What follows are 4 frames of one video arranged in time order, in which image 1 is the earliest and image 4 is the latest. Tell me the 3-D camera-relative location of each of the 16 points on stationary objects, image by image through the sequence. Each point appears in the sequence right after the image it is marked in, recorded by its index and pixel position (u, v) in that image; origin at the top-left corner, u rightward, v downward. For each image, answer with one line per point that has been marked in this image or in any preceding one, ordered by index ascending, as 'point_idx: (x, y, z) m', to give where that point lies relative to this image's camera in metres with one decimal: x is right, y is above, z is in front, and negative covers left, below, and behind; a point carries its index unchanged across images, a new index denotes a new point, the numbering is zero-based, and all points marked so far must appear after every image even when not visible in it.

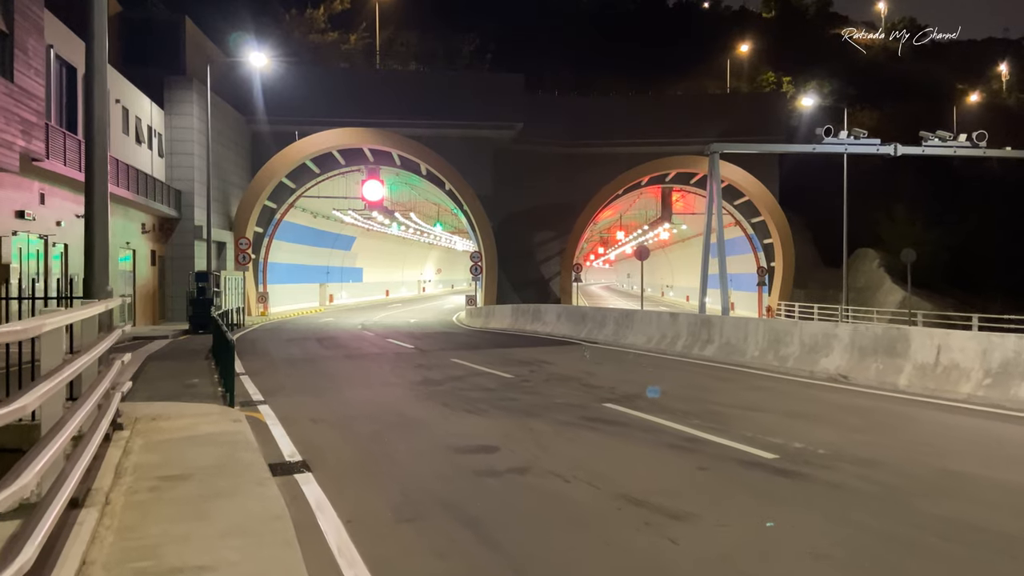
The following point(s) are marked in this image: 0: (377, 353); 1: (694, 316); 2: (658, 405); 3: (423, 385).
0: (-3.1, -1.5, +17.2) m
1: (+3.7, -0.6, +15.2) m
2: (+1.8, -1.5, +9.5) m
3: (-1.4, -1.5, +11.7) m
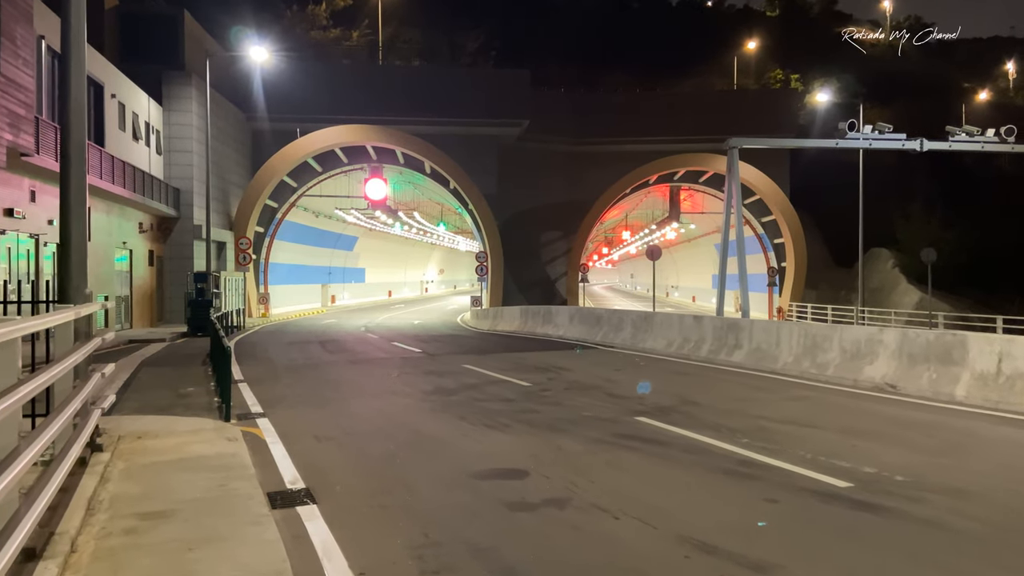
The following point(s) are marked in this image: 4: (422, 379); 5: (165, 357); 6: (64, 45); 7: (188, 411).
0: (-2.8, -1.5, +16.3) m
1: (+4.0, -0.6, +14.4) m
2: (+2.1, -1.5, +8.6) m
3: (-1.1, -1.5, +10.8) m
4: (-1.5, -1.5, +12.4) m
5: (-7.7, -1.6, +16.8) m
6: (-4.1, +2.2, +6.9) m
7: (-4.2, -1.6, +9.8) m
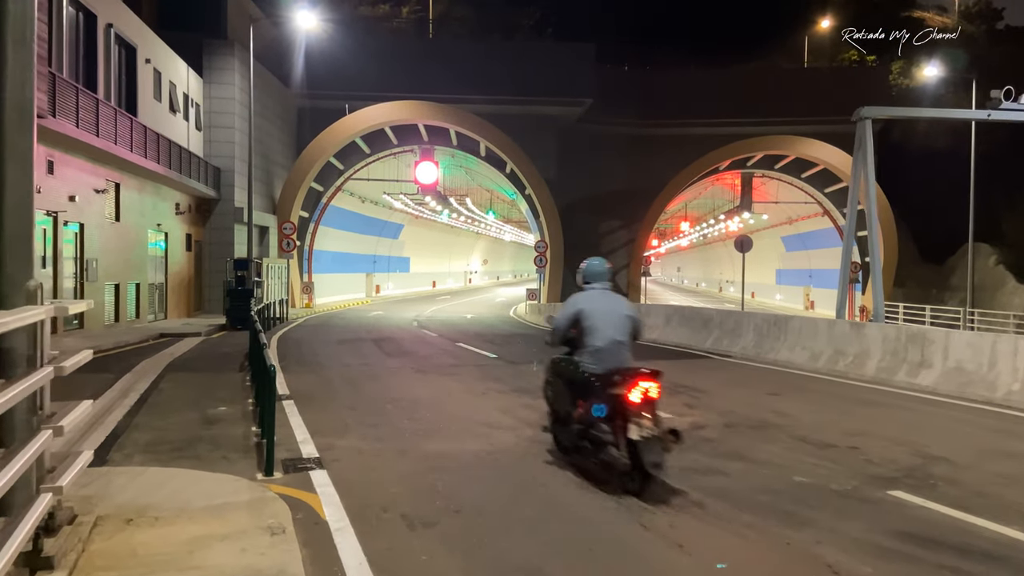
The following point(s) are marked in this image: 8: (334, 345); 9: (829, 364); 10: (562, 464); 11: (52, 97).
0: (-1.0, -1.4, +13.4) m
1: (+5.6, -0.6, +11.2) m
2: (+3.5, -1.5, +5.5) m
3: (+0.4, -1.5, +7.9) m
4: (+0.1, -1.4, +9.5) m
5: (-5.9, -1.3, +14.2) m
6: (-2.8, +2.3, +4.1) m
7: (-2.8, -1.5, +7.1) m
8: (-4.1, -1.3, +17.3) m
9: (+5.1, -1.2, +12.1) m
10: (+0.4, -1.5, +6.4) m
11: (-9.1, +3.8, +14.9) m
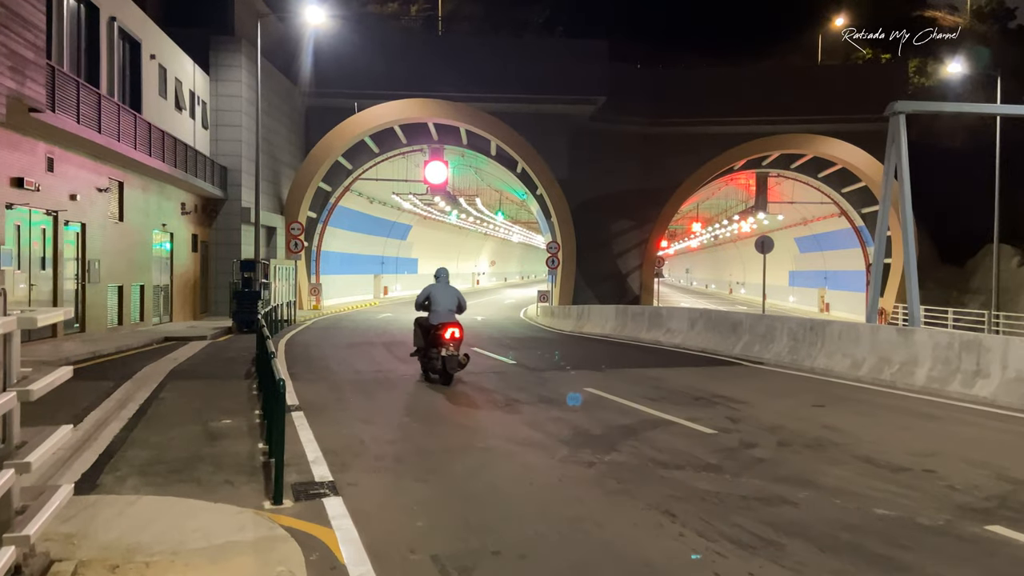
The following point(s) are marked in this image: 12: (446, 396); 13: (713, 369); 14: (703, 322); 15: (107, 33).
0: (-0.7, -1.4, +12.7) m
1: (+6.0, -0.6, +10.4) m
2: (+3.8, -1.6, +4.8) m
3: (+0.7, -1.5, +7.1) m
4: (+0.4, -1.5, +8.8) m
5: (-5.6, -1.4, +13.5) m
6: (-2.5, +2.3, +3.4) m
7: (-2.5, -1.6, +6.4) m
8: (-3.7, -1.4, +16.7) m
9: (+5.4, -1.3, +11.3) m
10: (+0.7, -1.5, +5.7) m
11: (-8.8, +3.8, +14.3) m
12: (-0.9, -1.5, +10.1) m
13: (+3.4, -1.4, +12.6) m
14: (+4.1, -0.7, +16.3) m
15: (-10.1, +6.4, +18.8) m
